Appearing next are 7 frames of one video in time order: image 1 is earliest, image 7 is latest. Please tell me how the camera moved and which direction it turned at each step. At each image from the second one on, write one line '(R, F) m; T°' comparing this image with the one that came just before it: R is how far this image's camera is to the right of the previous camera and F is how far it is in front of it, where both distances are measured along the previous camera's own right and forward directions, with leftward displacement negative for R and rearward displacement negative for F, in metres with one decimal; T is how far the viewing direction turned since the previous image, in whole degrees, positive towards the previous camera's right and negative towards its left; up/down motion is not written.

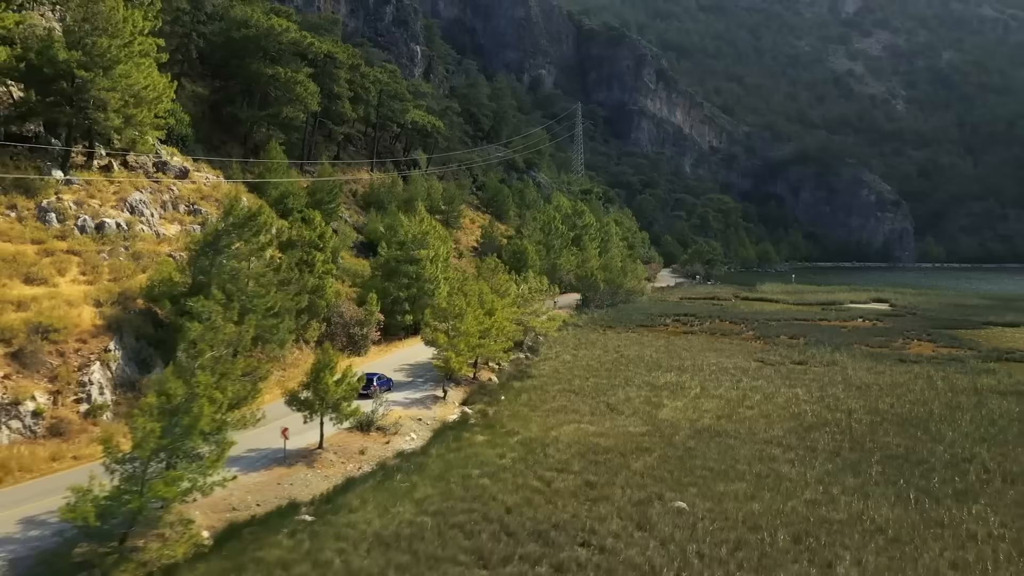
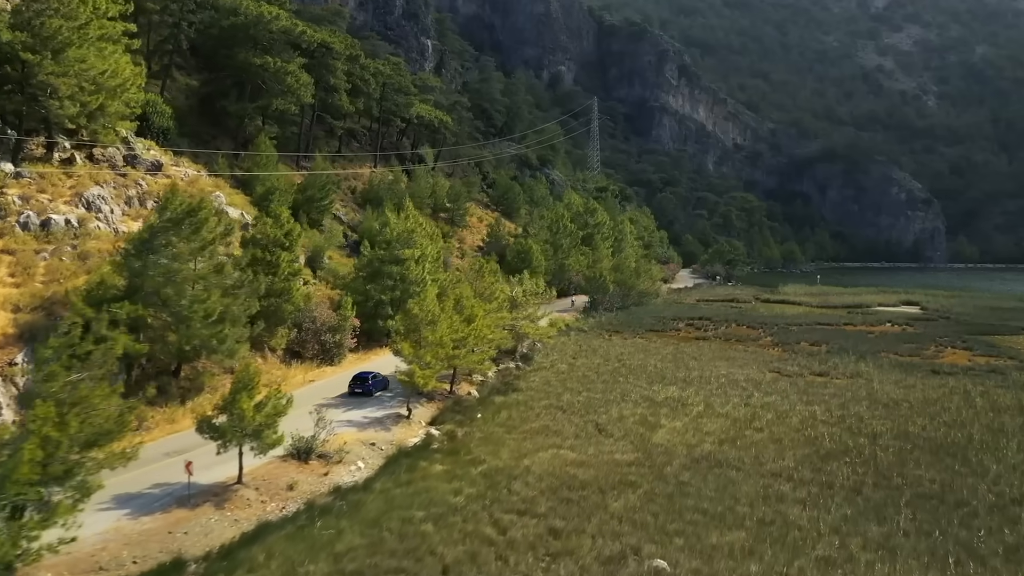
(+1.2, +2.7) m; -2°
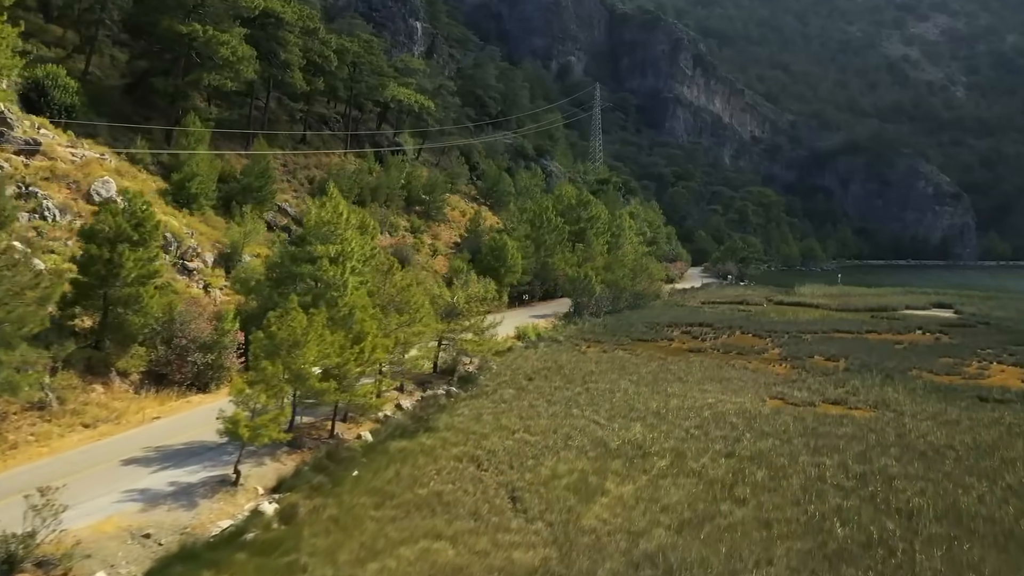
(+2.5, +6.0) m; -1°
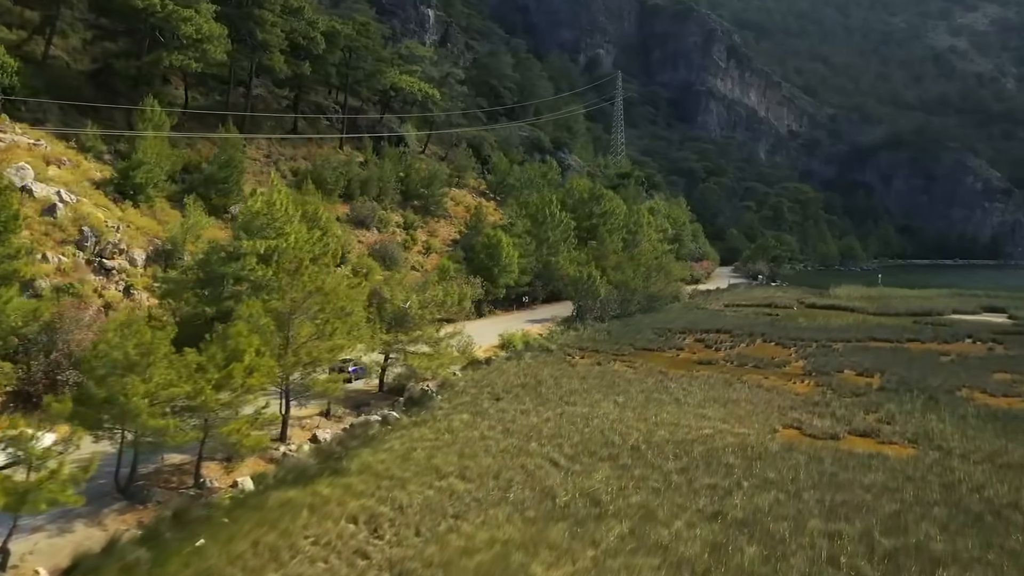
(+2.0, +4.1) m; -3°
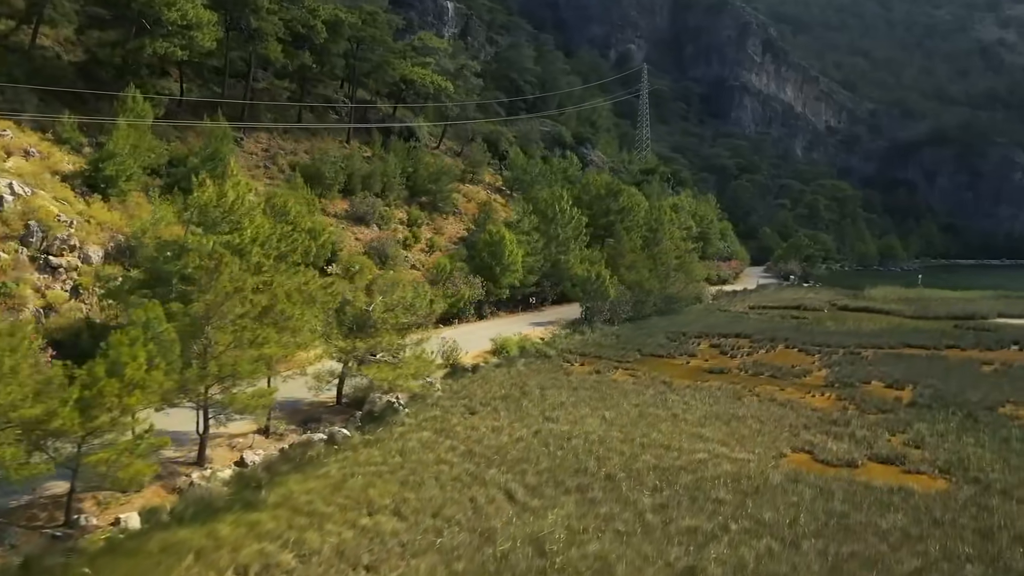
(+1.4, +2.4) m; -3°
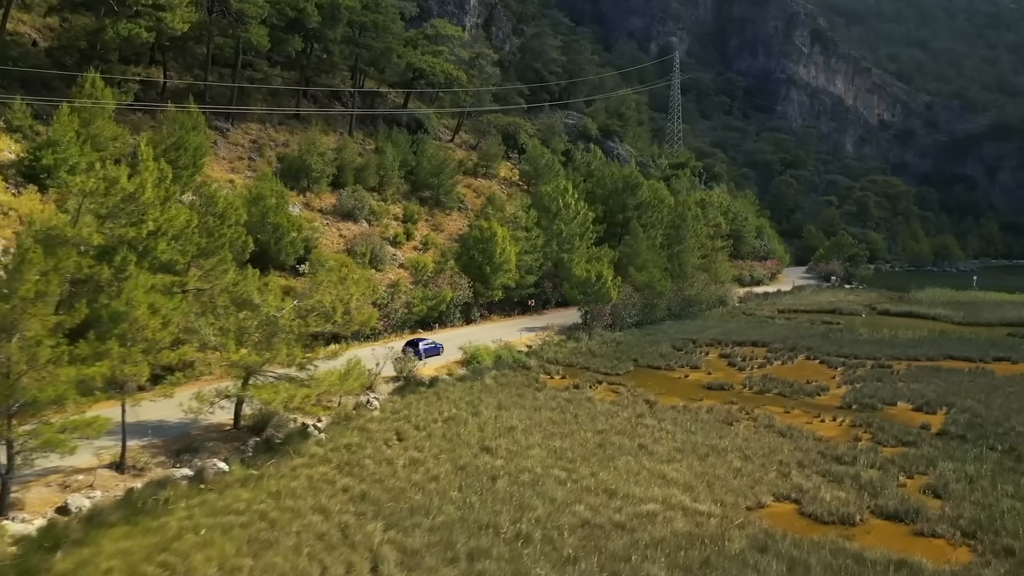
(+2.3, +3.3) m; -3°
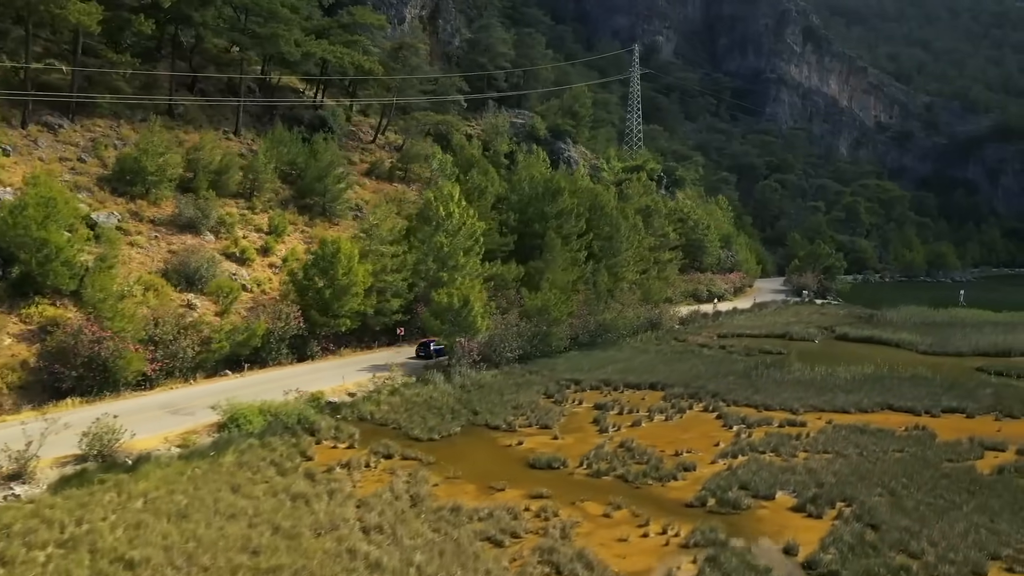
(+5.4, +6.1) m; -1°
